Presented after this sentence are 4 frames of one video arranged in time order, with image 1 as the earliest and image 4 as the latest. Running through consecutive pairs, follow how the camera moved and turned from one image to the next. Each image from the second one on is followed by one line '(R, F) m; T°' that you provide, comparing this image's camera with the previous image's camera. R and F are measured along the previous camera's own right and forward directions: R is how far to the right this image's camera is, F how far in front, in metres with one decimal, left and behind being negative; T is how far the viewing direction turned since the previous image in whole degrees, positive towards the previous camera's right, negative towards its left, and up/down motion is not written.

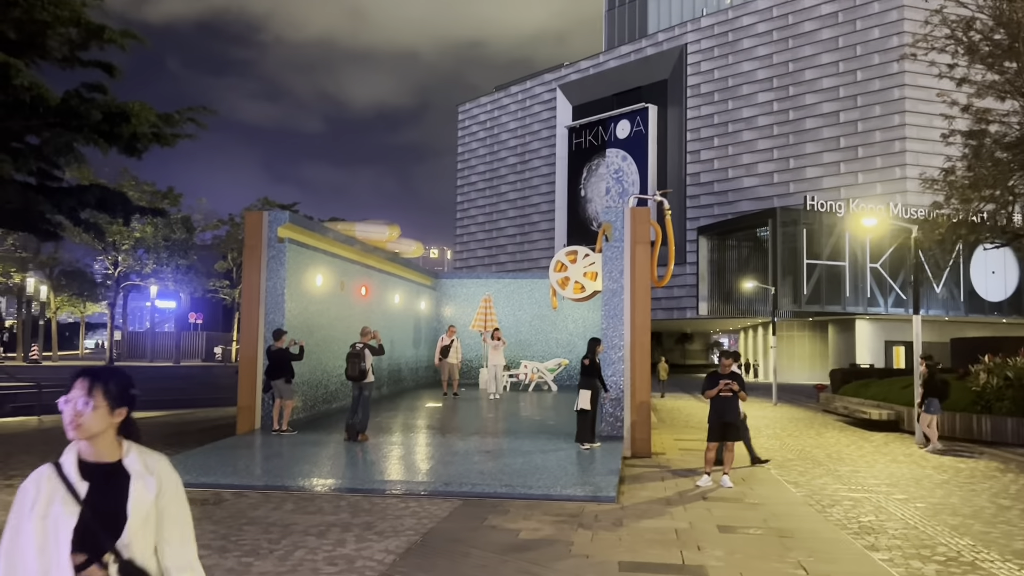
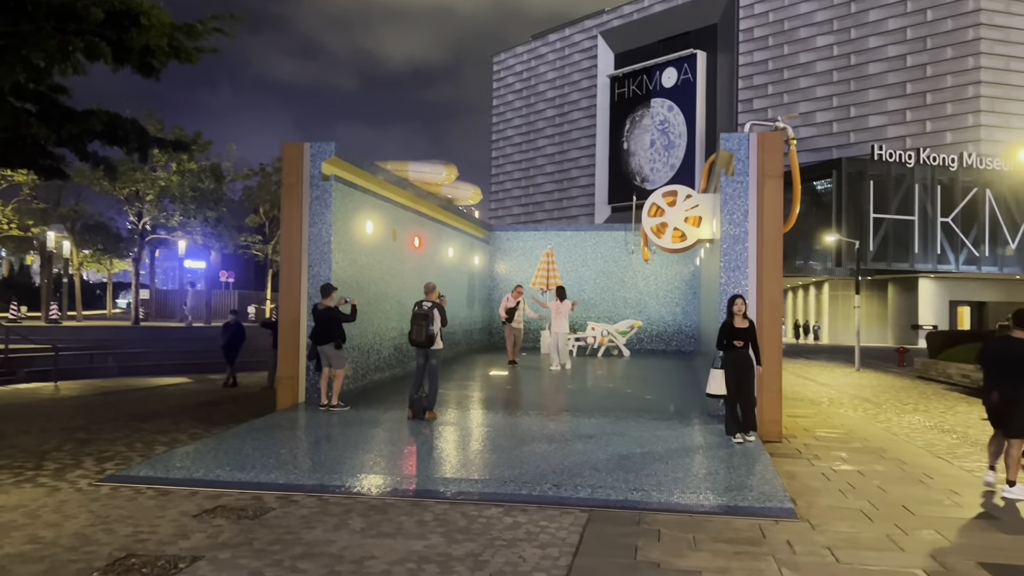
(-0.8, +2.1) m; -2°
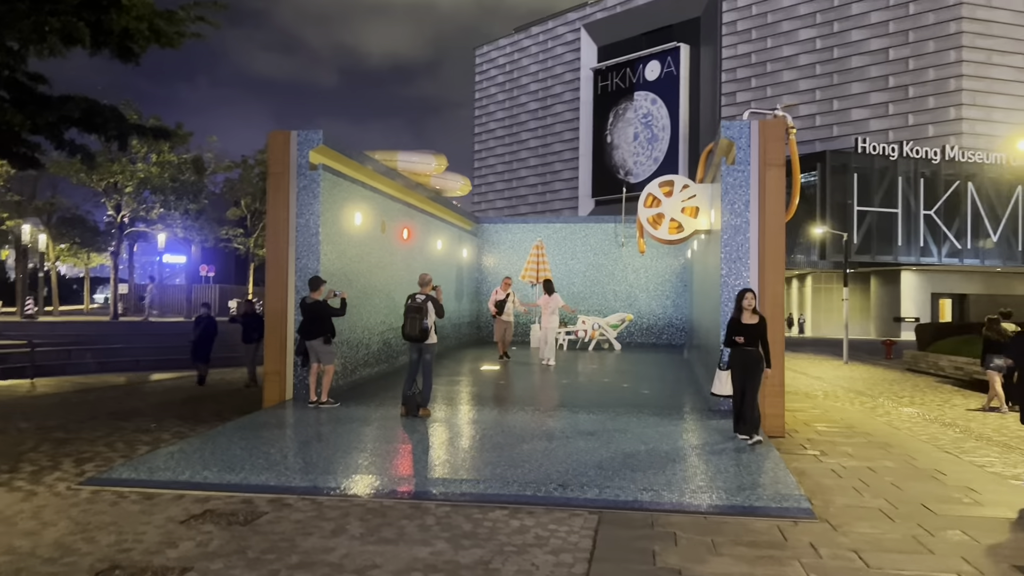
(-0.2, +0.3) m; +1°
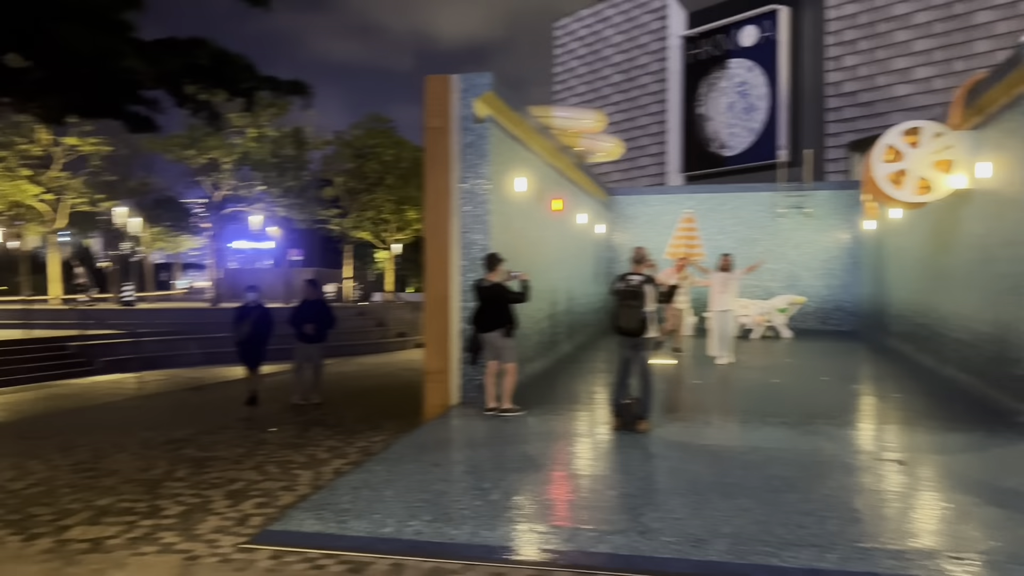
(-1.5, +1.9) m; -4°
